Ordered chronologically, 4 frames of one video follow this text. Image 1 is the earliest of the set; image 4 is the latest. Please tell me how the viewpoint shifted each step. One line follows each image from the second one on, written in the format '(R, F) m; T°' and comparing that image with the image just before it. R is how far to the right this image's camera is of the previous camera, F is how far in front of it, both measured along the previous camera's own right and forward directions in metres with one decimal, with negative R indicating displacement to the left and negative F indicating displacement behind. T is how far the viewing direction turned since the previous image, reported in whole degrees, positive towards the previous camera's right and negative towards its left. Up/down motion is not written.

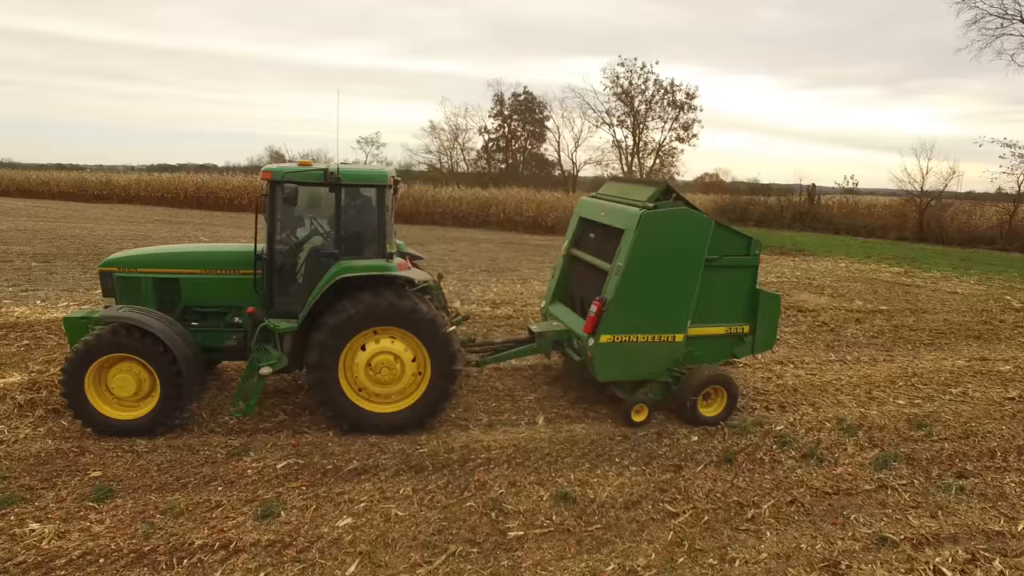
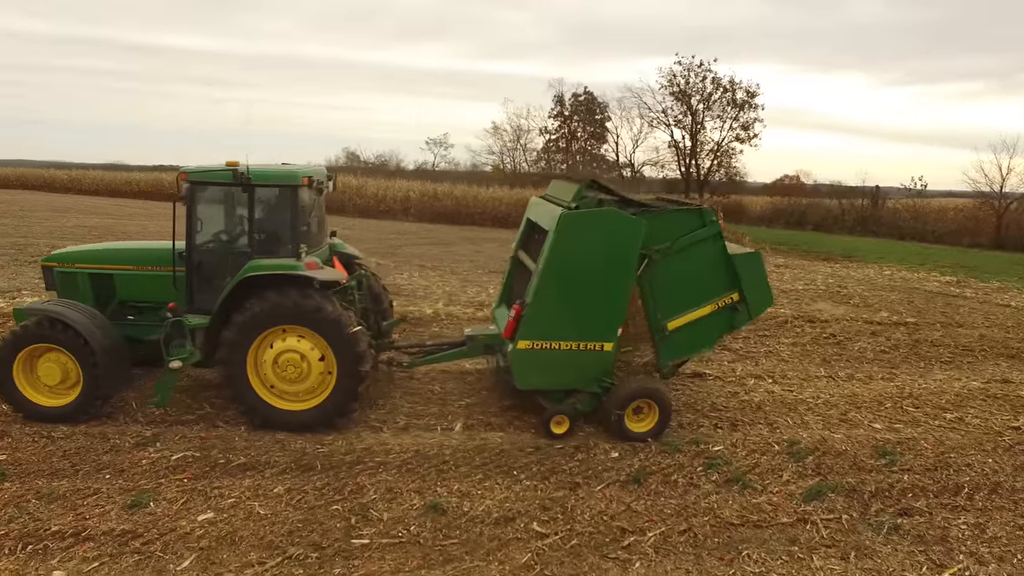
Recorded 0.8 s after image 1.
(+1.1, +0.2) m; -7°
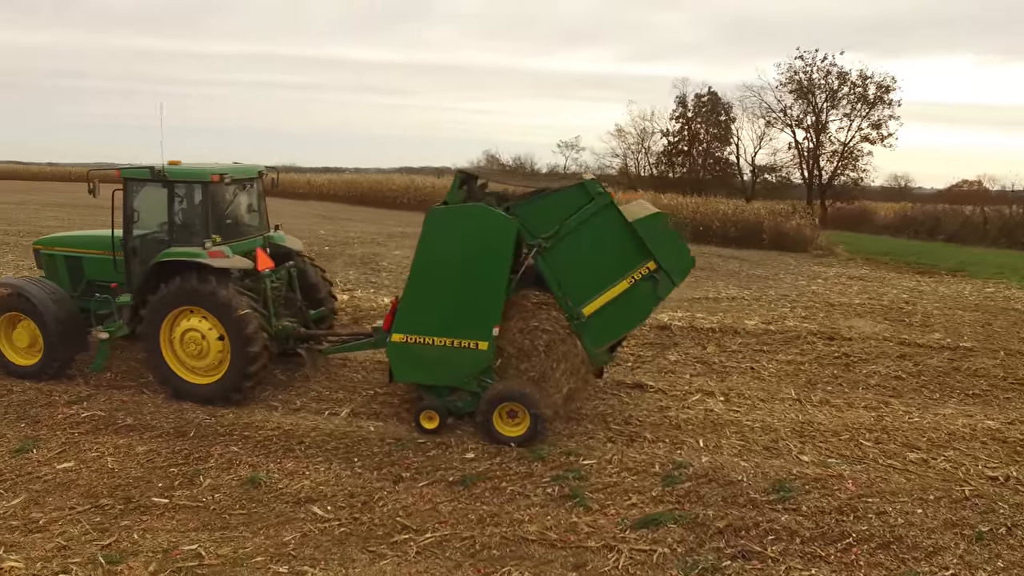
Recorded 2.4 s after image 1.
(+1.9, +0.3) m; -14°
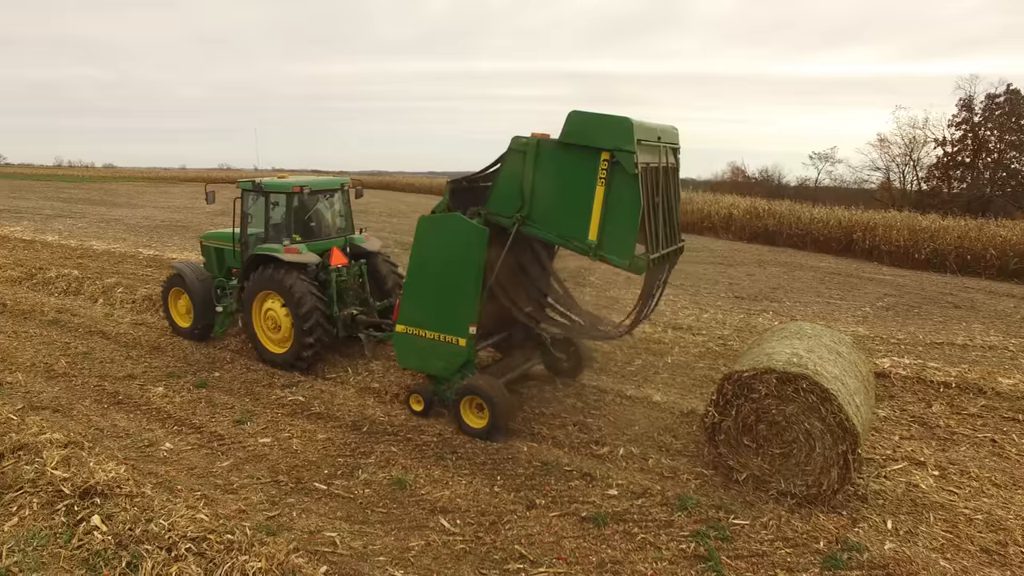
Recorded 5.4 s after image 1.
(+0.5, +0.2) m; -21°
